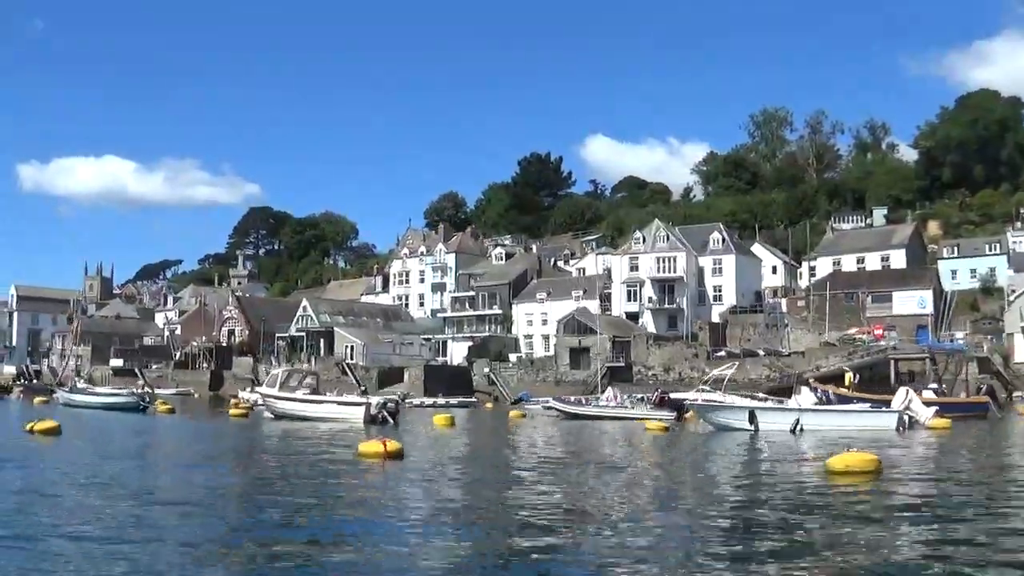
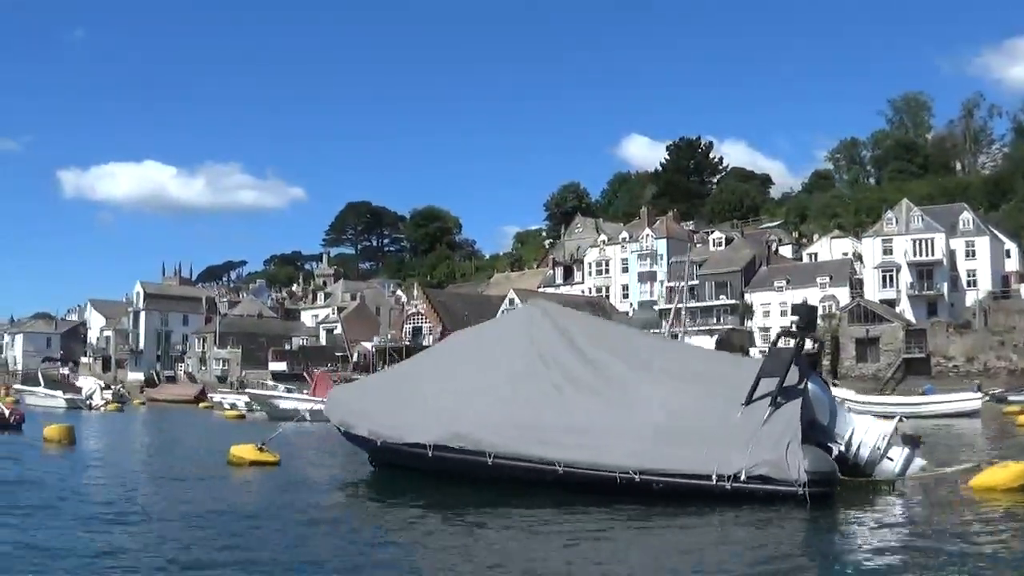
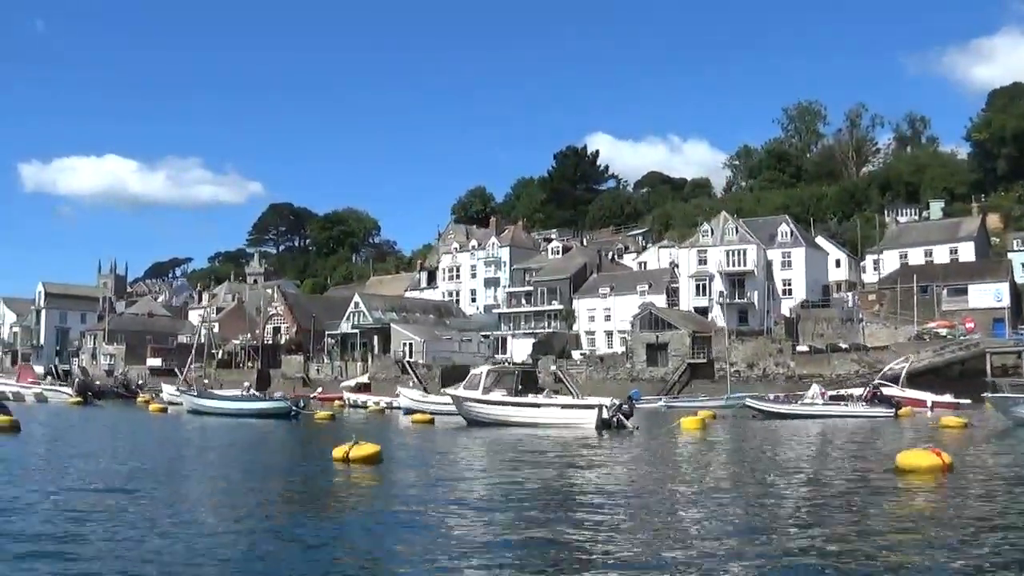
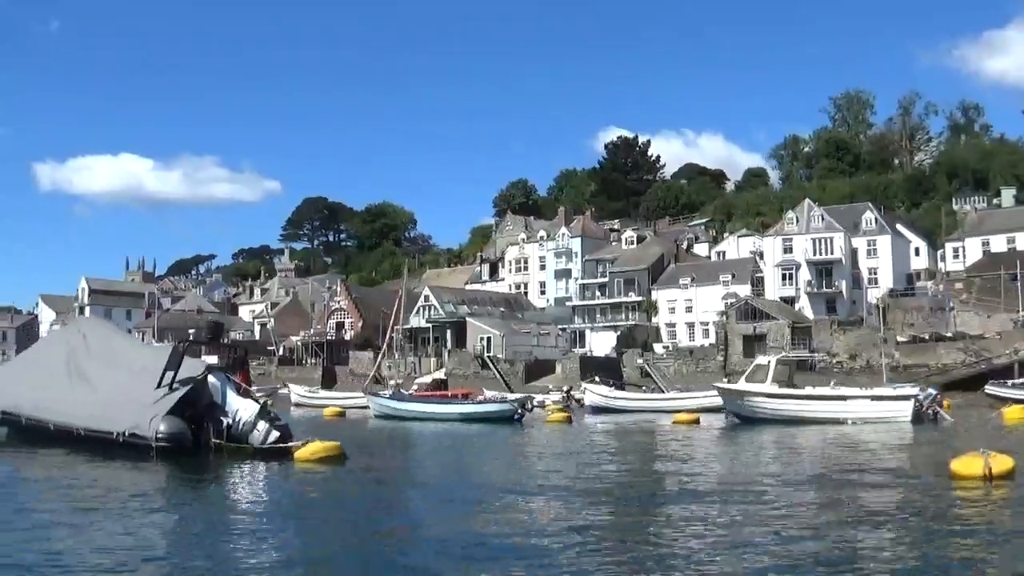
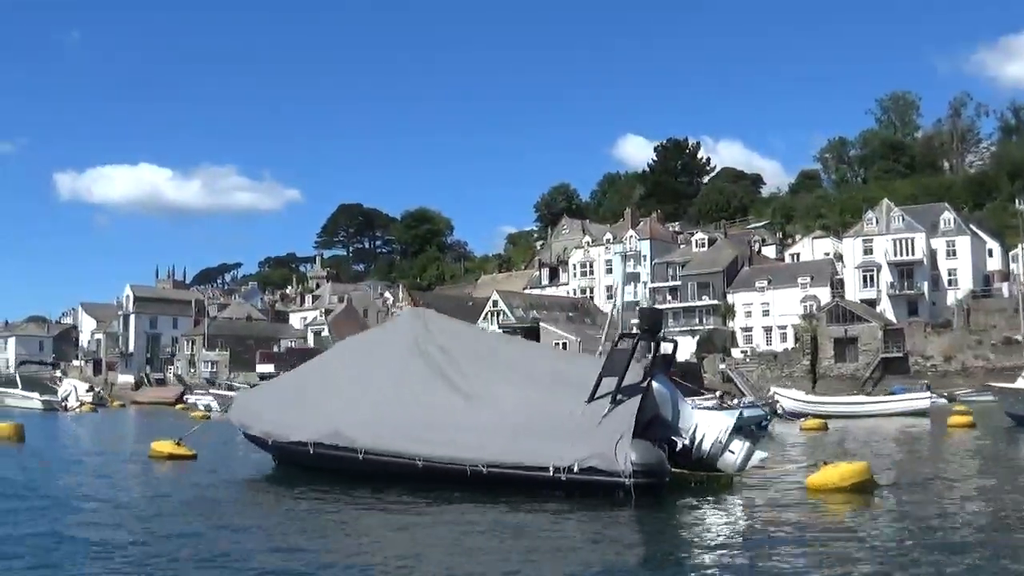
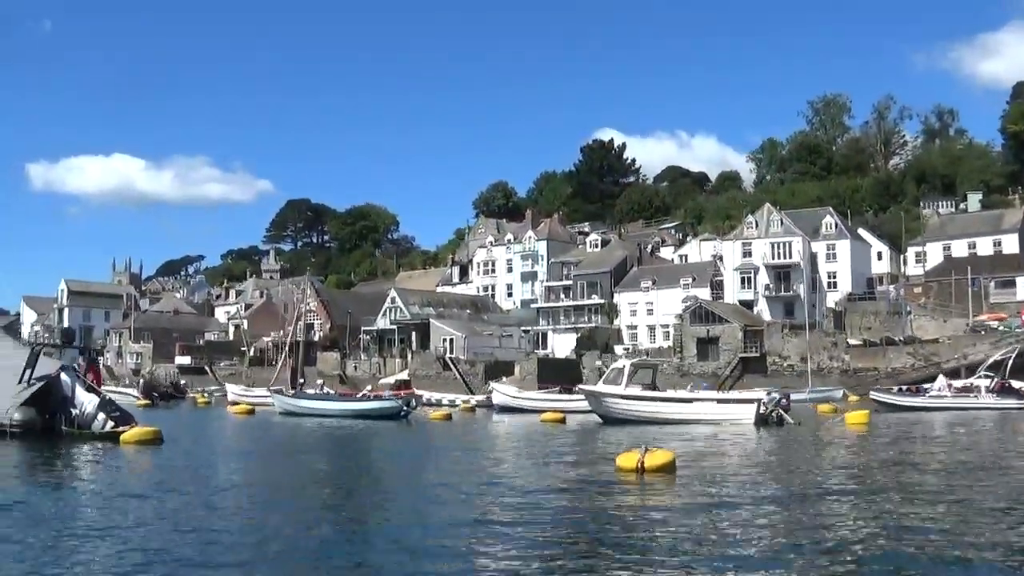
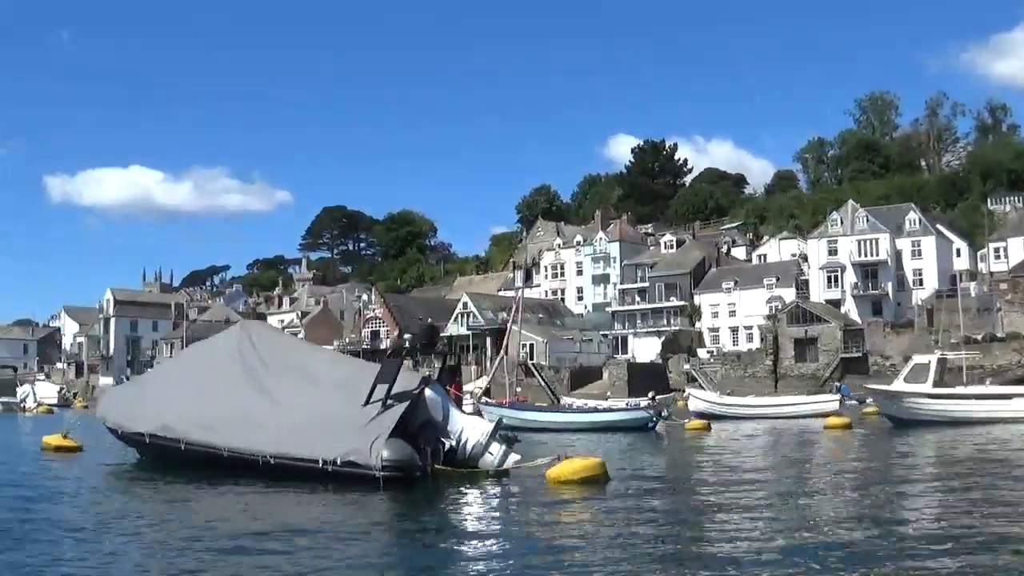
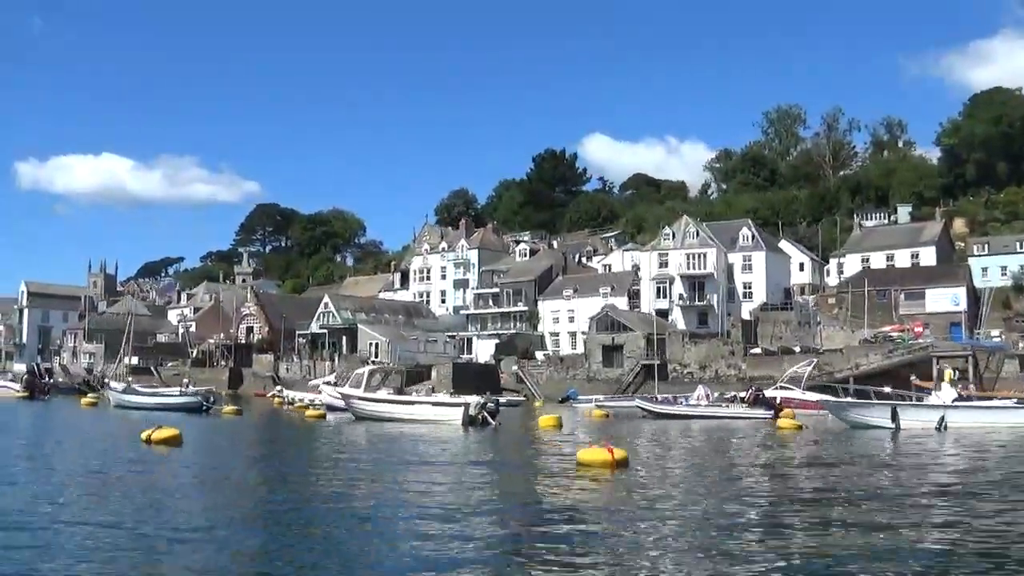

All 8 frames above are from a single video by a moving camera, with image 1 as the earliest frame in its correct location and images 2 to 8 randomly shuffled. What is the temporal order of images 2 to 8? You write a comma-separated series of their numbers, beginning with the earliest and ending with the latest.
8, 3, 6, 4, 7, 5, 2
